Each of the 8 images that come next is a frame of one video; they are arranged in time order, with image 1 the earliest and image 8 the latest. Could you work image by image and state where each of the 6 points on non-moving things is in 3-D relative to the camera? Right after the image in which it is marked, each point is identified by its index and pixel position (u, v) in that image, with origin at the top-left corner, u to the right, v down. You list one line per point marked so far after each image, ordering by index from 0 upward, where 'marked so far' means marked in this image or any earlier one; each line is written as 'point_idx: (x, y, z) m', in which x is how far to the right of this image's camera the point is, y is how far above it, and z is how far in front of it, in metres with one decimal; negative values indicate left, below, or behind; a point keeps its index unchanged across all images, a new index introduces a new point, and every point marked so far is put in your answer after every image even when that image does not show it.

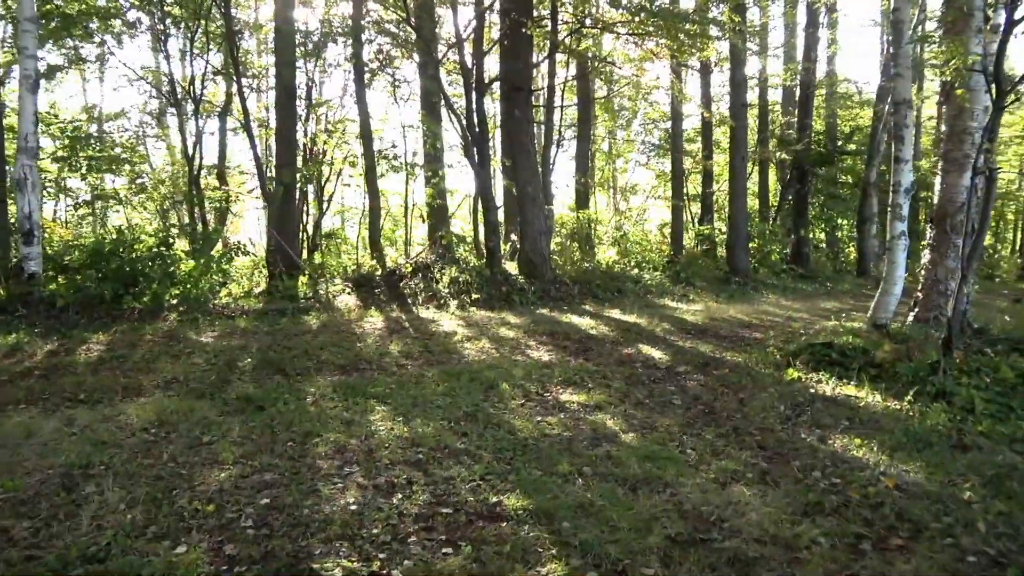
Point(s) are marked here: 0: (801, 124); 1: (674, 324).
0: (+7.7, +4.4, +19.5) m
1: (+2.2, -0.5, +9.6) m
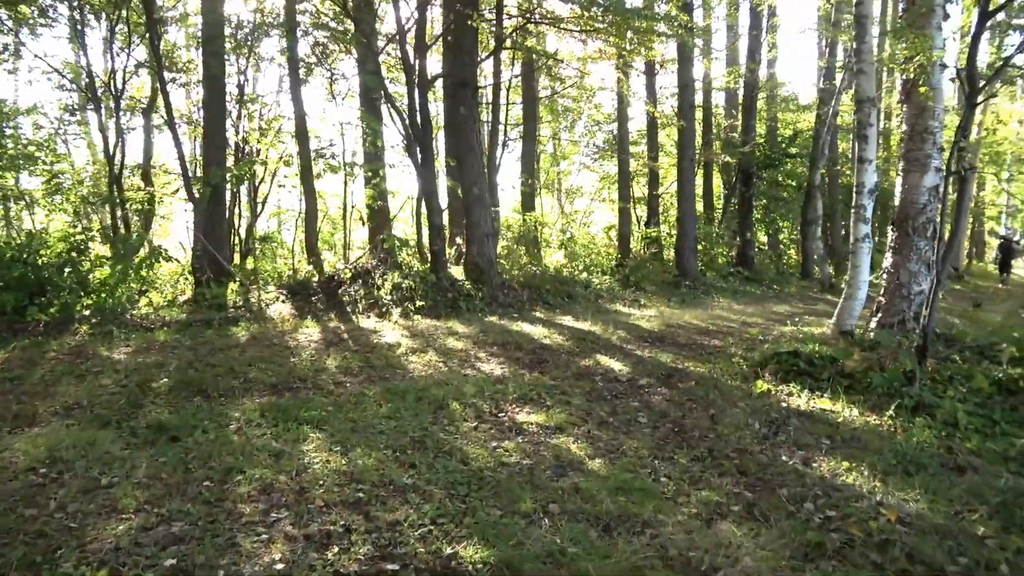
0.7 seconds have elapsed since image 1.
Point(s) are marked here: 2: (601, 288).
0: (+6.2, +4.3, +19.5) m
1: (+1.5, -0.6, +9.2) m
2: (+1.8, 0.0, +14.2) m
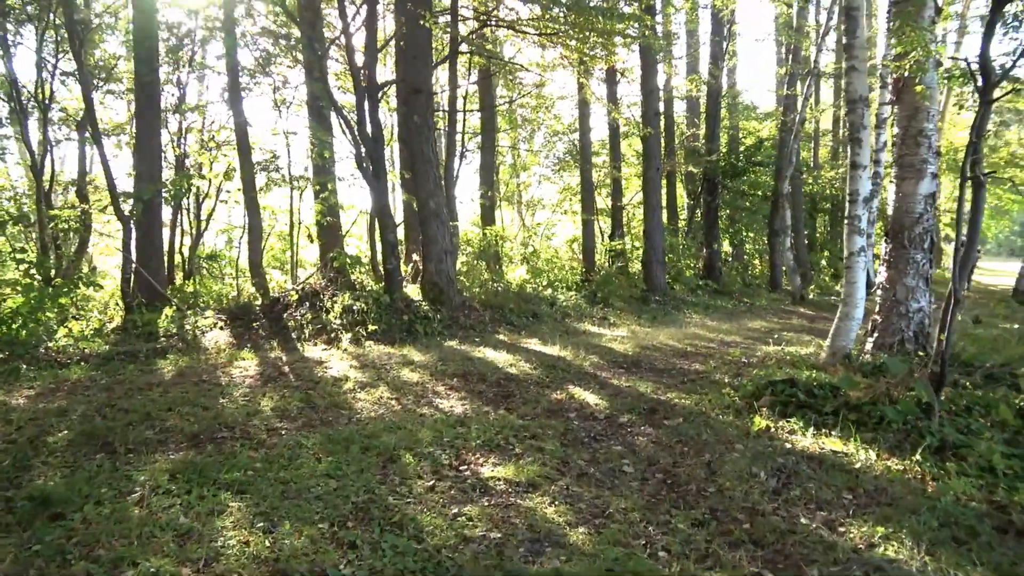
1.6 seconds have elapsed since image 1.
0: (+5.1, +4.0, +19.1) m
1: (+1.1, -0.8, +8.4) m
2: (+1.0, -0.4, +13.5) m
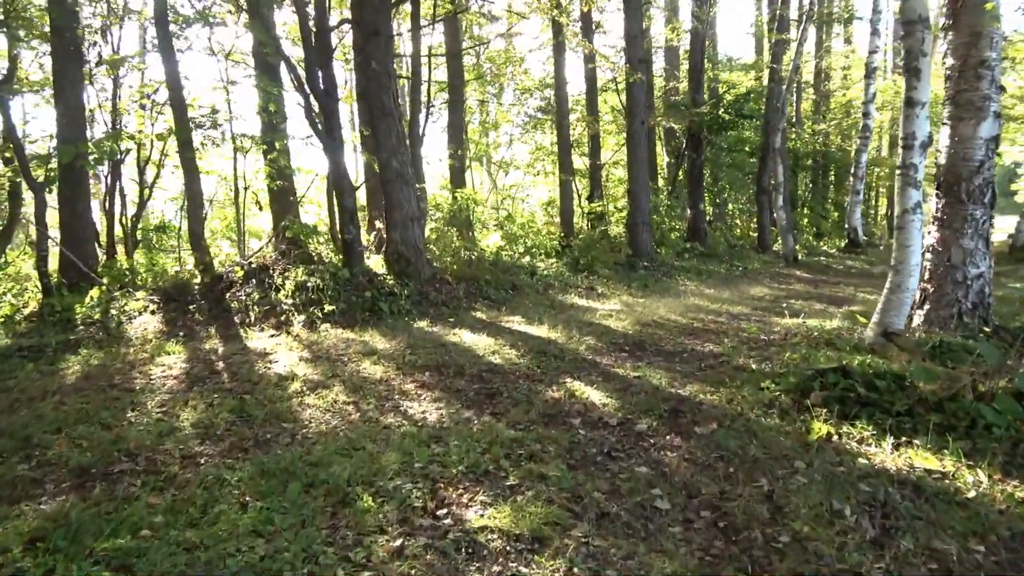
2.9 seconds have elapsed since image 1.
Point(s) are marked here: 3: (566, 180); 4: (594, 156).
0: (+4.4, +4.9, +17.7) m
1: (+0.9, -0.5, +7.2) m
2: (+0.6, +0.2, +12.2) m
3: (+1.2, +2.5, +16.6) m
4: (+2.0, +3.3, +17.9) m
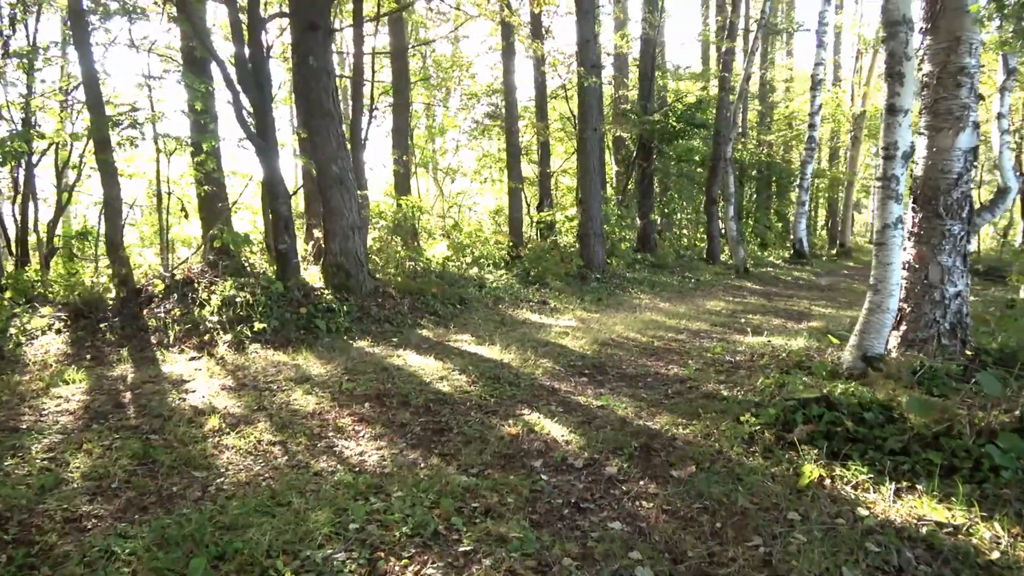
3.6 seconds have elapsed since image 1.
0: (+3.1, +4.6, +17.5) m
1: (+0.4, -0.7, +6.7) m
2: (-0.2, 0.0, +11.7) m
3: (+0.1, +2.2, +16.1) m
4: (+0.8, +3.0, +17.4) m
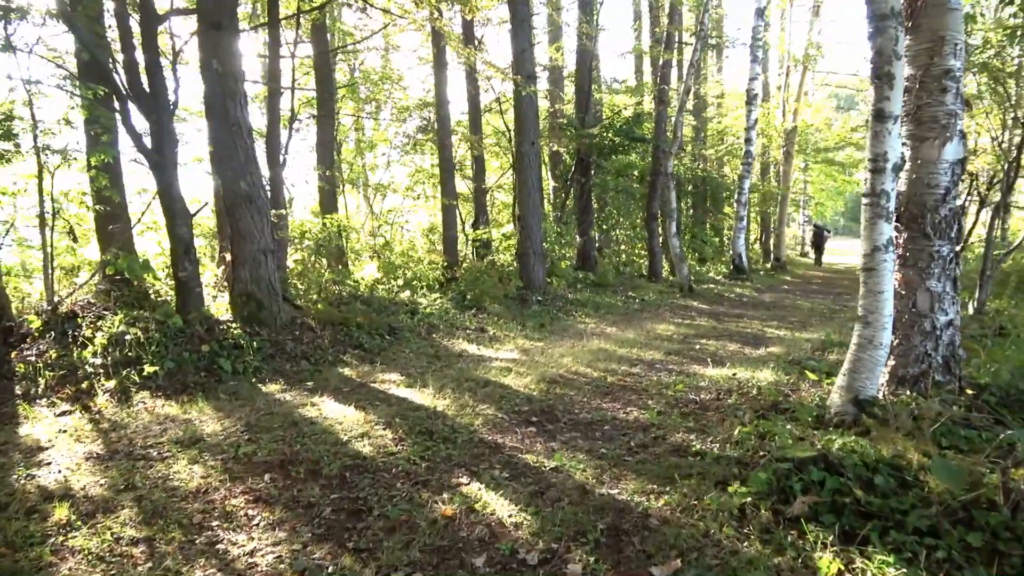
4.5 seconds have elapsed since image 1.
0: (+1.6, +4.2, +16.9) m
1: (-0.1, -0.9, +5.8) m
2: (-1.2, -0.4, +10.7) m
3: (-1.3, +1.7, +15.1) m
4: (-0.7, +2.5, +16.6) m
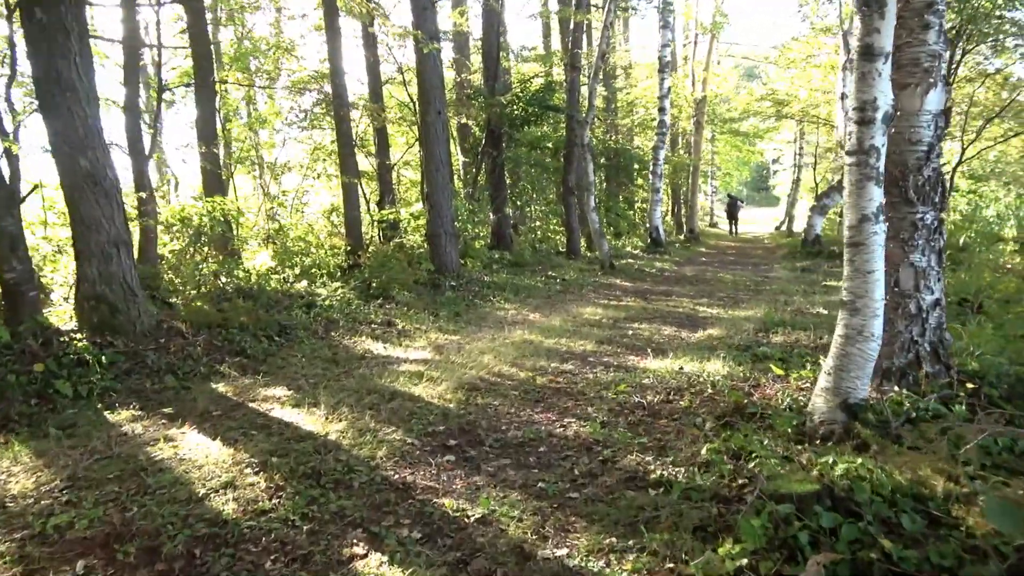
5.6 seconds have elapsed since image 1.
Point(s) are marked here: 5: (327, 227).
0: (-0.5, +4.6, +15.8) m
1: (-0.7, -0.9, +4.7) m
2: (-2.3, -0.3, +9.4) m
3: (-3.1, +2.0, +13.8) m
4: (-2.7, +2.8, +15.2) m
5: (-4.1, +1.3, +15.9) m
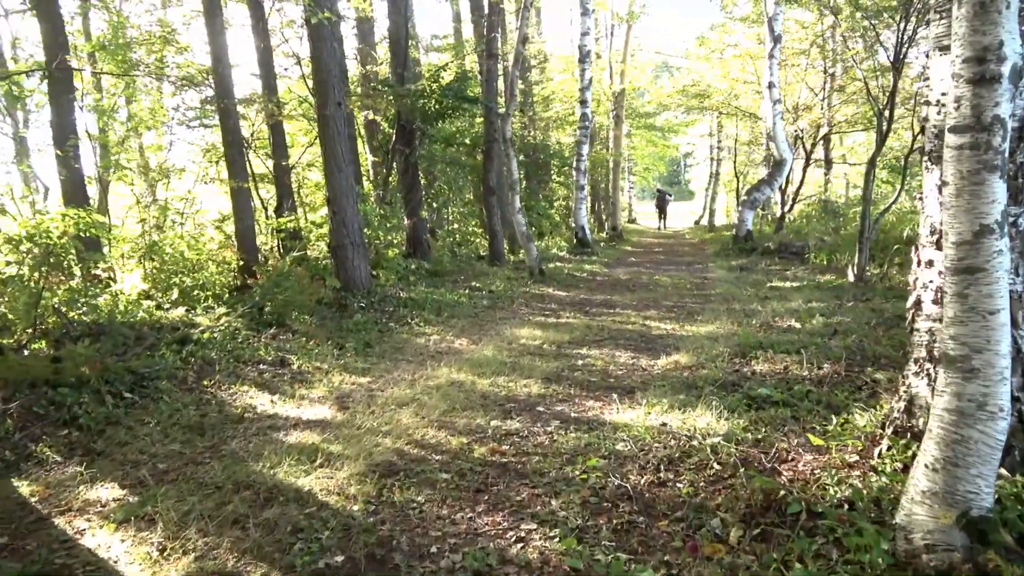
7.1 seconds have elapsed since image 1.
0: (-2.3, +4.3, +14.1) m
1: (-1.0, -1.1, +3.1) m
2: (-3.2, -0.6, +7.6) m
3: (-4.5, +1.6, +11.9) m
4: (-4.3, +2.5, +13.3) m
5: (-5.7, +0.9, +13.9) m
